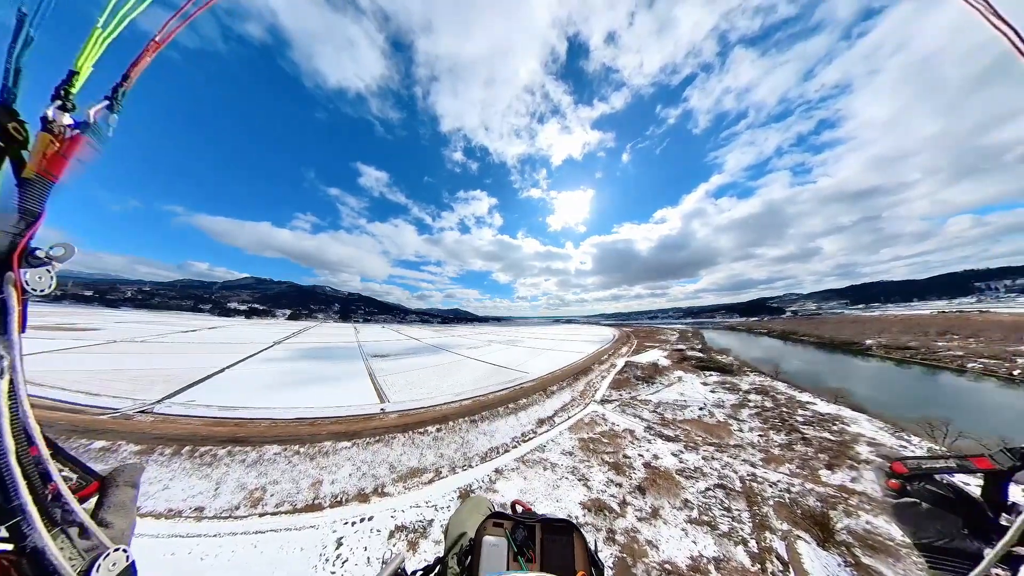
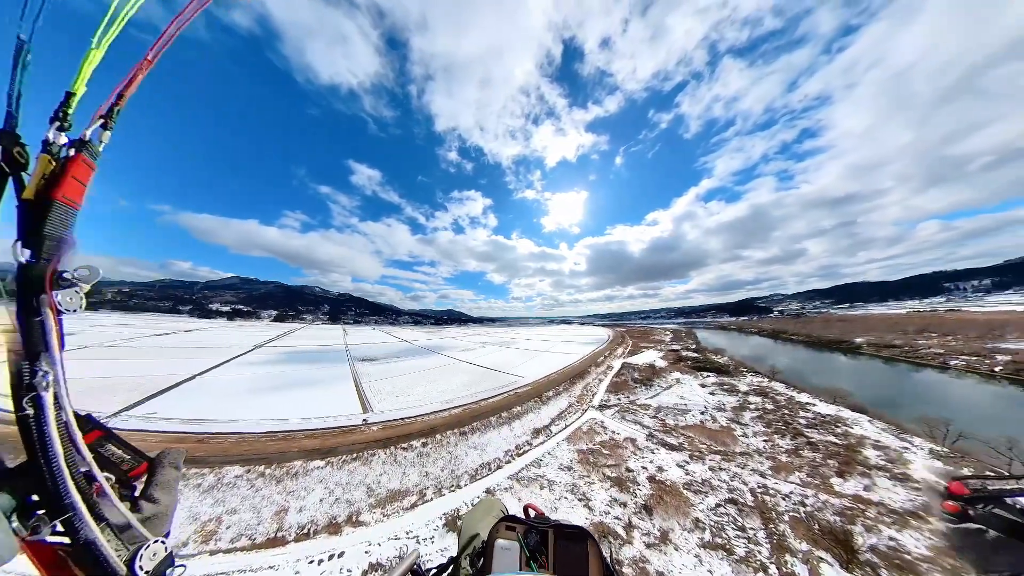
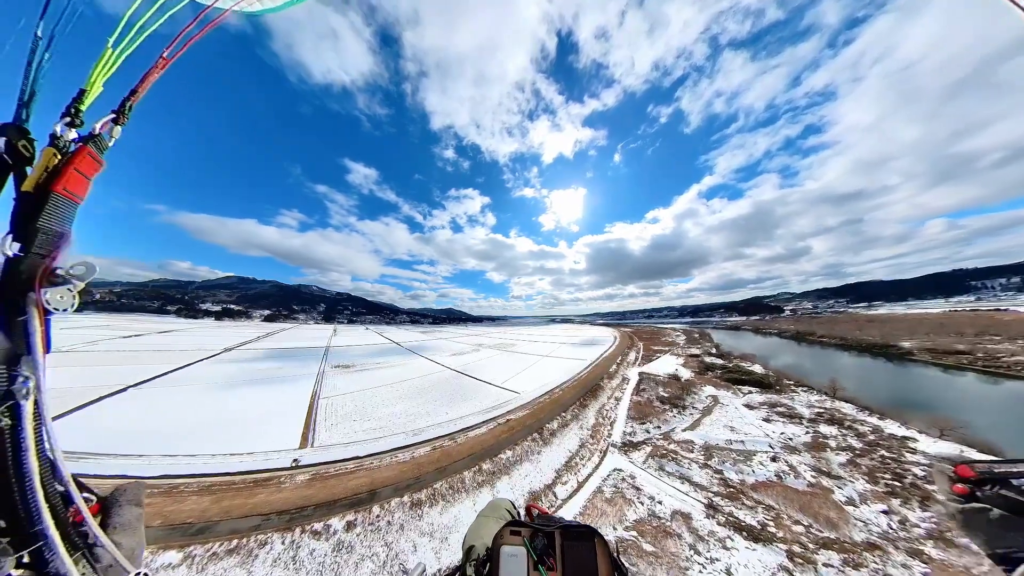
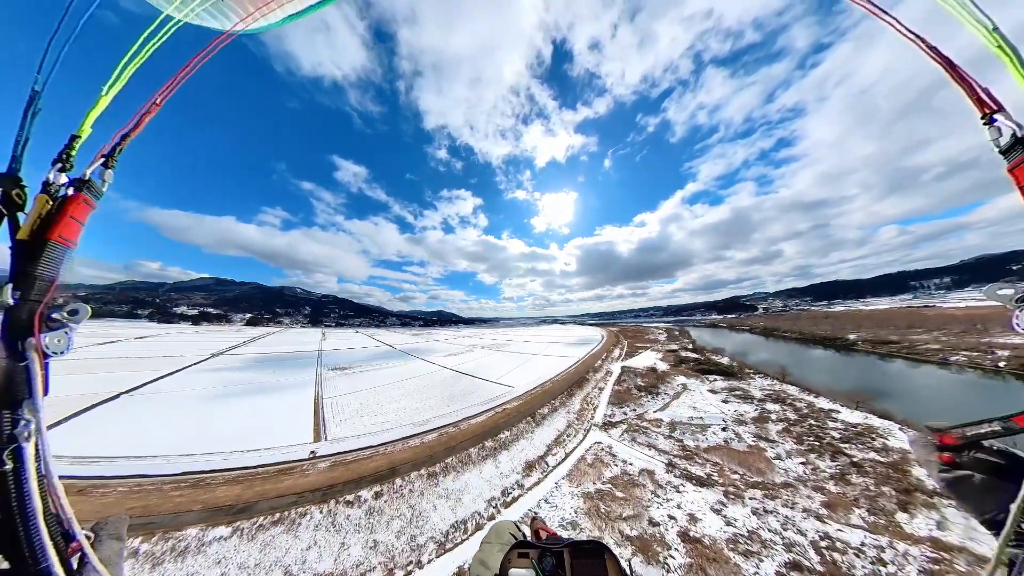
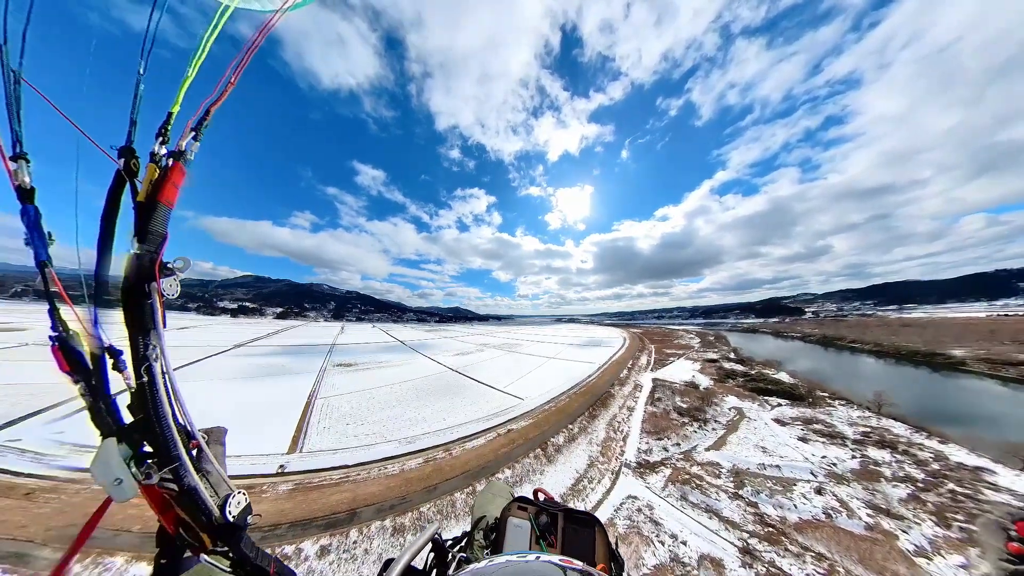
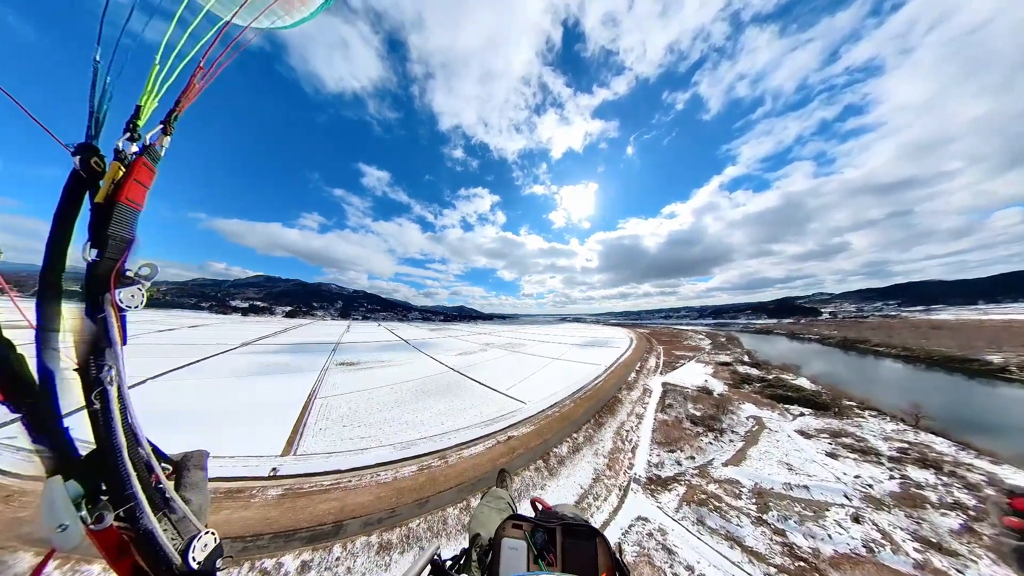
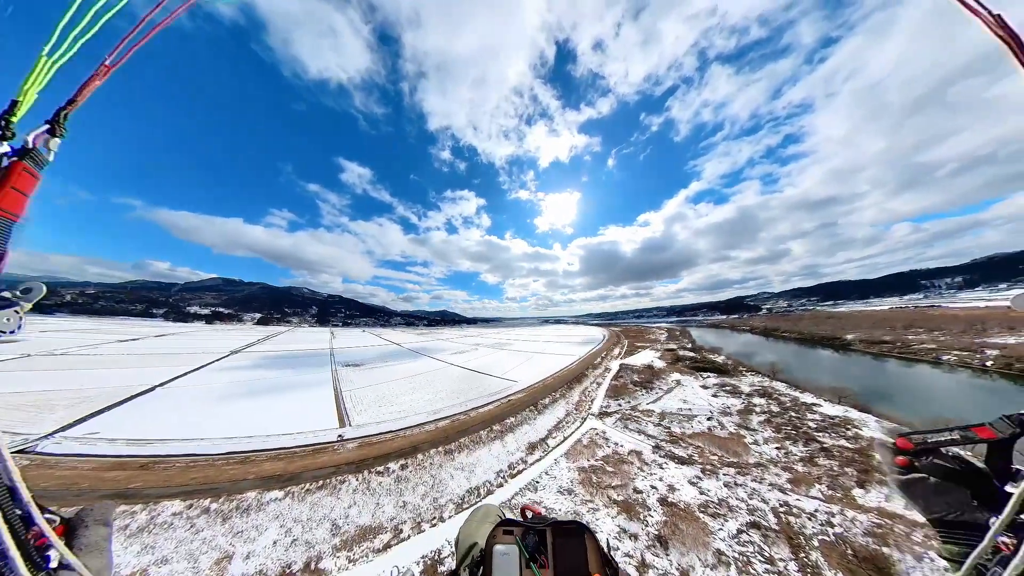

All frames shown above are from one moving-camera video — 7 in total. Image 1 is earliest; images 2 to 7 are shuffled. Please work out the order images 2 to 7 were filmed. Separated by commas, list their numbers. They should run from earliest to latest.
2, 7, 4, 3, 5, 6
